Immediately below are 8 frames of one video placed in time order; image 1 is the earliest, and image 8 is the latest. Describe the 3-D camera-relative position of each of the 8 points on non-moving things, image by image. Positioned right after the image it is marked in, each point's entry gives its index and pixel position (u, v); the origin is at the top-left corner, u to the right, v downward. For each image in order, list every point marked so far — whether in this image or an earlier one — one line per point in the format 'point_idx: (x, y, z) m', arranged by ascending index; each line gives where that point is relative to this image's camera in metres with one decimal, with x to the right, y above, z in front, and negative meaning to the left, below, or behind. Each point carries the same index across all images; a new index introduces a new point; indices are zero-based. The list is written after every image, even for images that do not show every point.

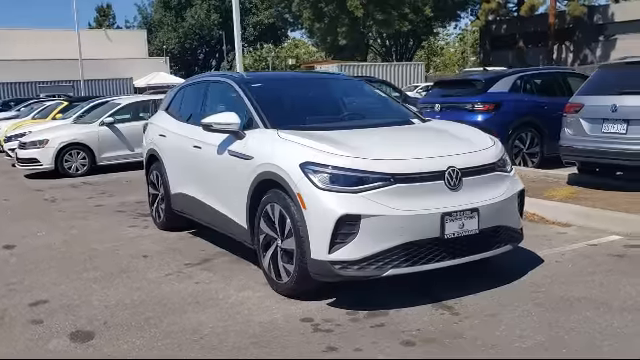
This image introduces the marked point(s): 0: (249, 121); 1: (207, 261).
0: (-0.7, +0.6, +6.0) m
1: (-1.2, -0.8, +6.4) m
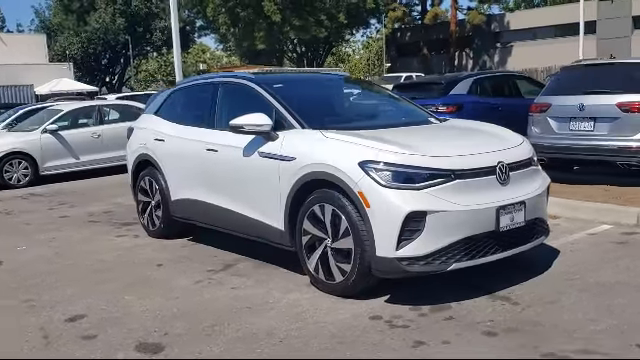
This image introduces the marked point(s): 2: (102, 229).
0: (-0.4, +0.6, +5.9) m
1: (-0.9, -0.9, +6.2) m
2: (-3.0, -0.7, +8.5) m
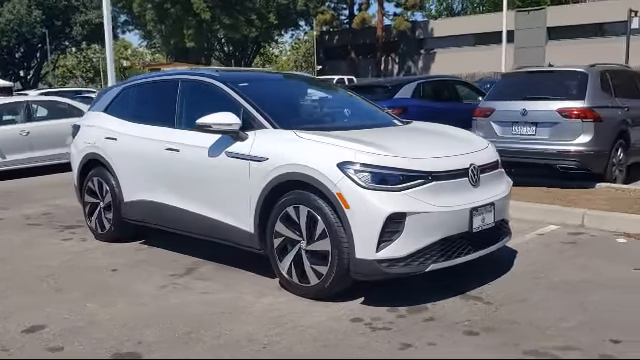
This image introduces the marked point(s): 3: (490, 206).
0: (-0.7, +0.6, +5.7) m
1: (-1.2, -0.9, +6.0) m
2: (-3.6, -0.7, +8.0) m
3: (+1.4, -0.2, +5.2) m
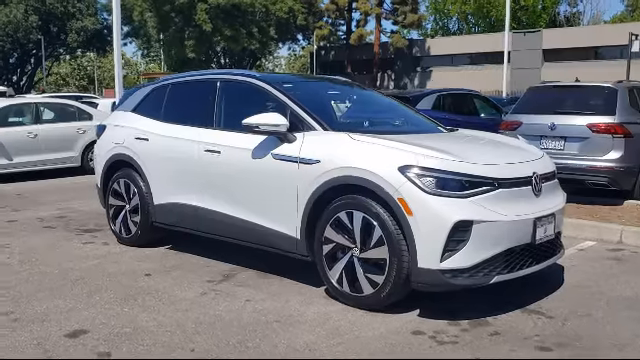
0: (-0.2, +0.5, +5.5) m
1: (-0.8, -0.9, +5.7) m
2: (-3.3, -0.7, +7.7) m
3: (+1.9, -0.3, +5.0) m
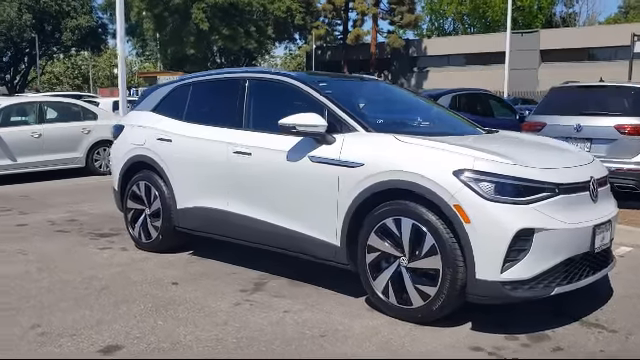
0: (+0.1, +0.5, +5.2) m
1: (-0.5, -0.9, +5.4) m
2: (-2.9, -0.7, +7.4) m
3: (+2.2, -0.3, +4.7) m
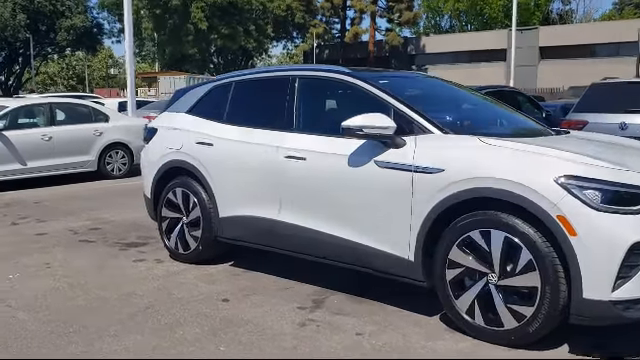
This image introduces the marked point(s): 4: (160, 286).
0: (+0.6, +0.4, +4.8) m
1: (0.0, -1.0, +5.0) m
2: (-2.4, -0.8, +6.9) m
3: (+2.8, -0.4, +4.3) m
4: (-1.5, -1.0, +5.6) m
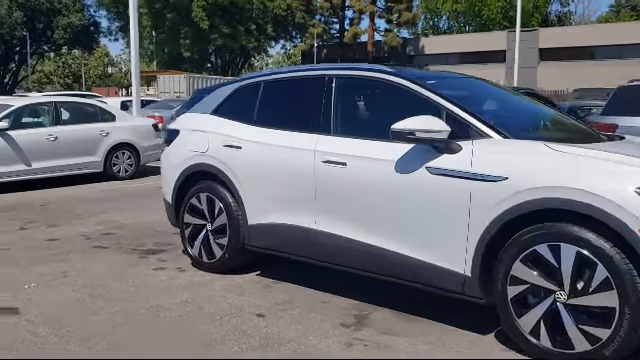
0: (+1.0, +0.4, +4.4) m
1: (+0.4, -1.1, +4.6) m
2: (-2.1, -0.8, +6.6) m
3: (+3.1, -0.4, +4.0) m
4: (-1.1, -1.0, +5.2) m
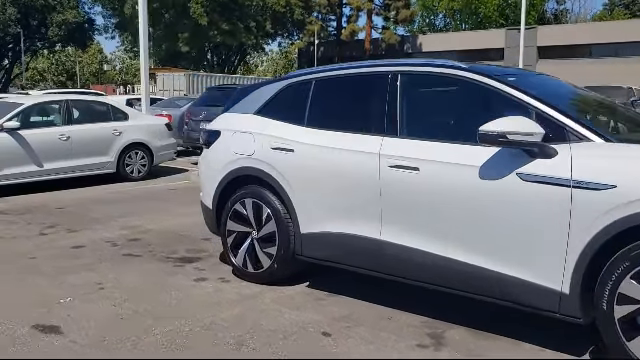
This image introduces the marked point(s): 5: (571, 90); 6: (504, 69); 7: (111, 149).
0: (+1.5, +0.3, +4.1) m
1: (+0.9, -1.1, +4.3) m
2: (-1.6, -0.9, +6.2) m
3: (+3.6, -0.5, +3.6) m
4: (-0.6, -1.1, +4.8) m
5: (+1.9, +0.7, +4.7) m
6: (+1.4, +0.8, +4.7) m
7: (-4.2, +0.6, +12.3) m
